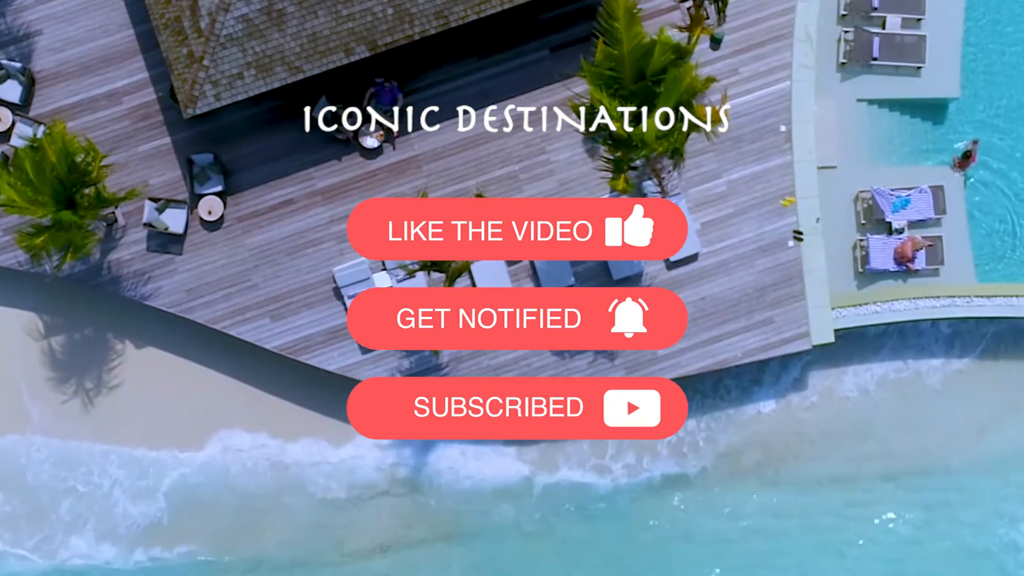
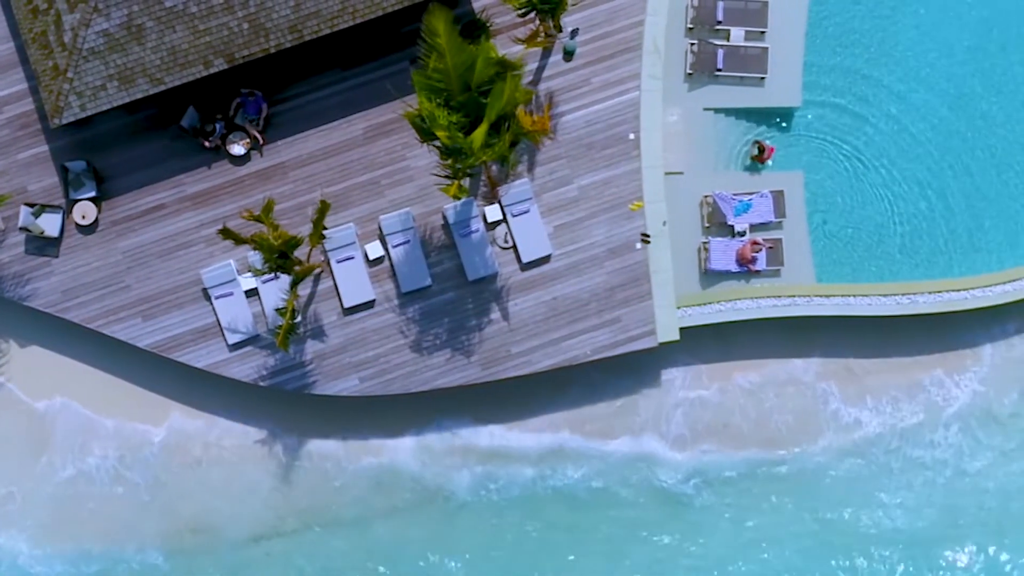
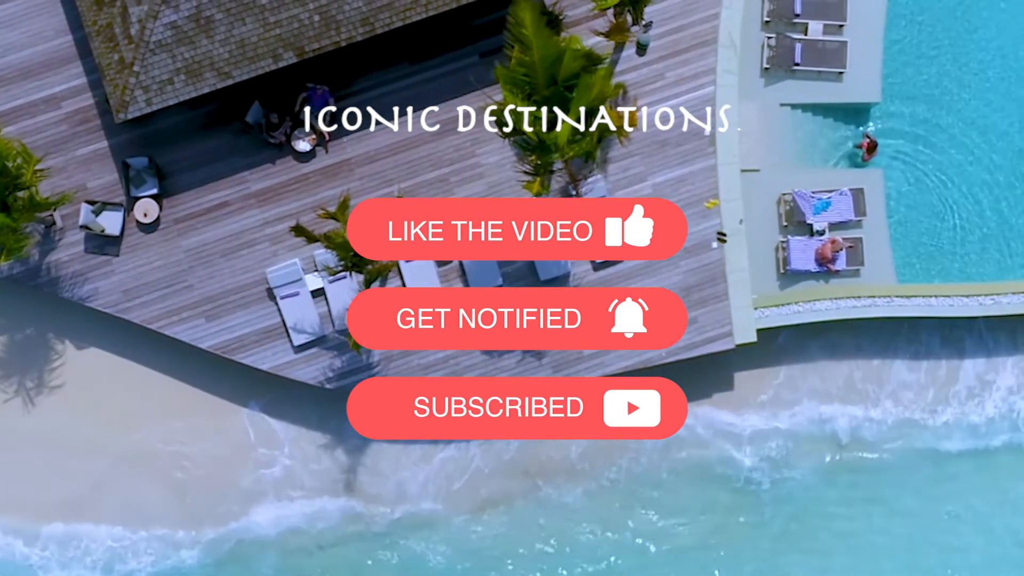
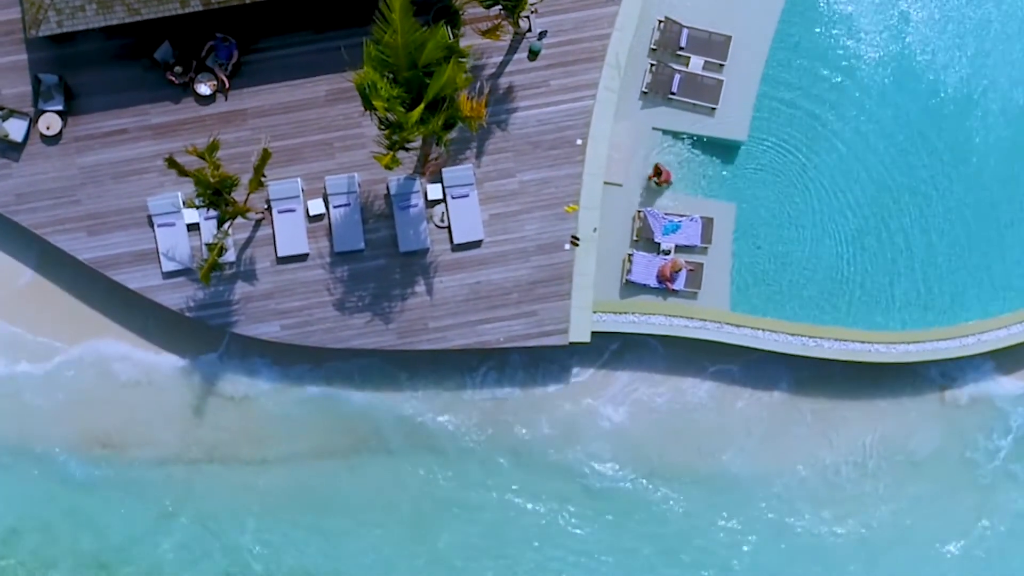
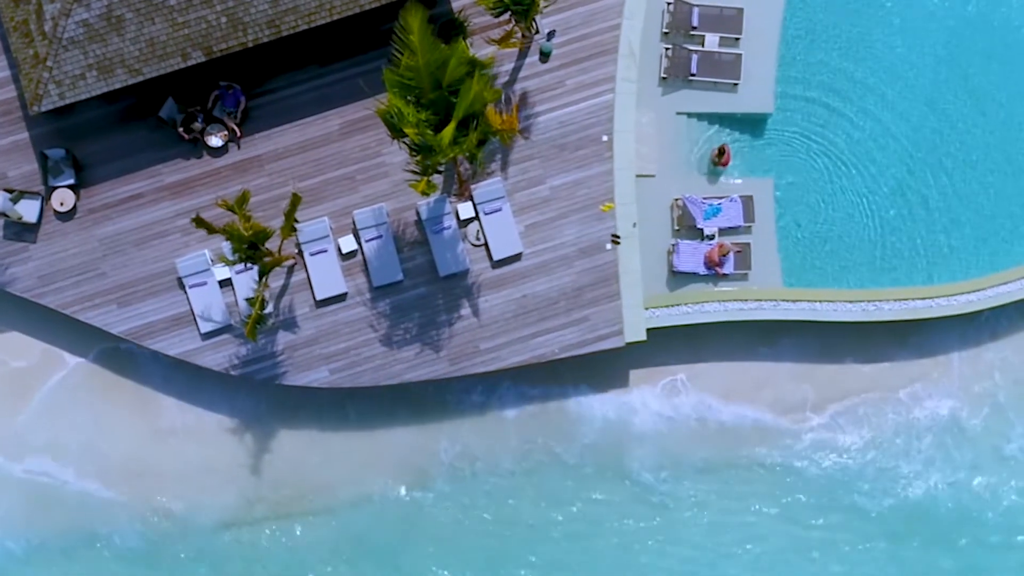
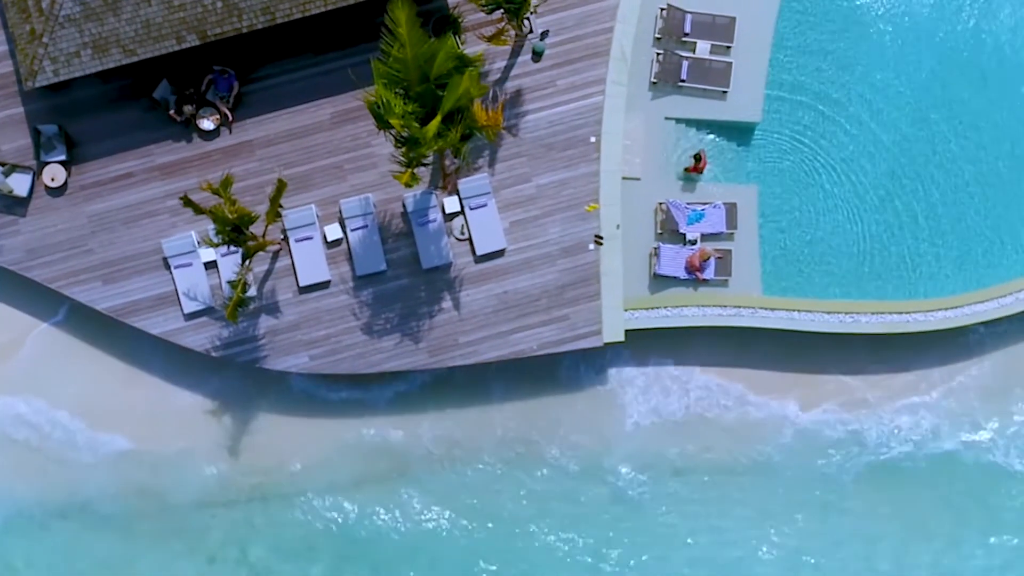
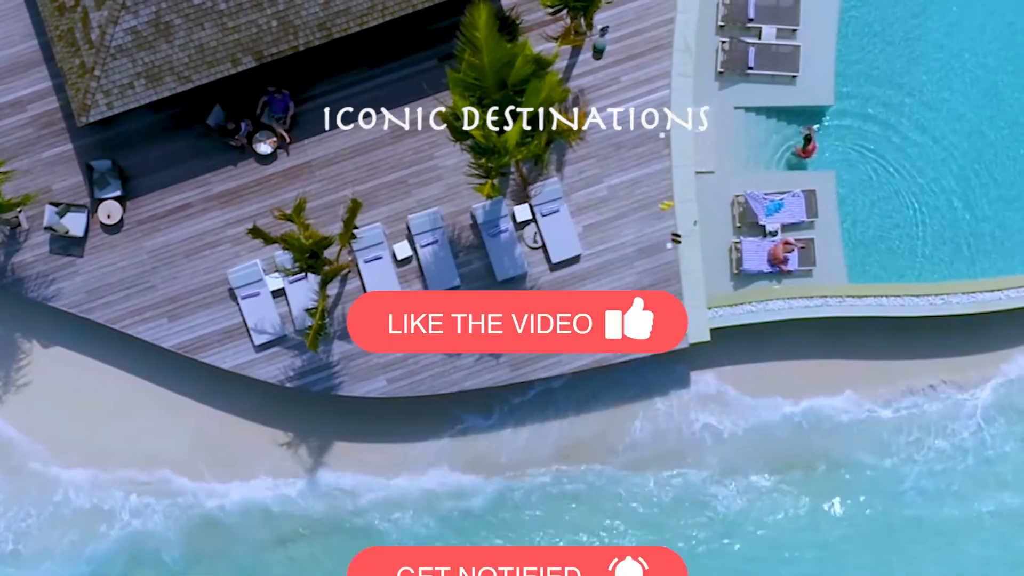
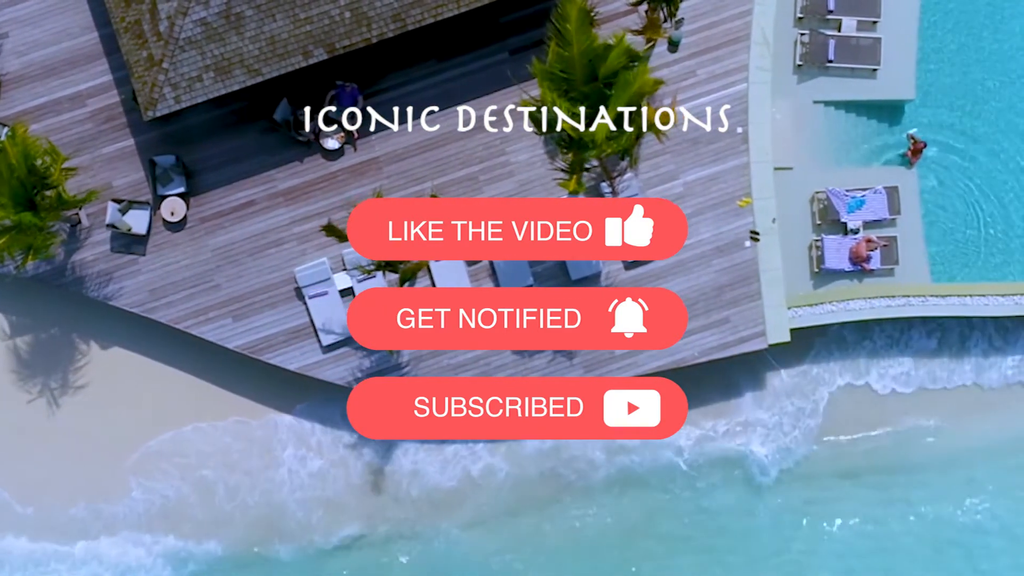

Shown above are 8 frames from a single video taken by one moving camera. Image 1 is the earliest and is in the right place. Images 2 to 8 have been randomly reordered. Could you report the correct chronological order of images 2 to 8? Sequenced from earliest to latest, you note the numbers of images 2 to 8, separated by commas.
8, 3, 7, 2, 5, 6, 4
